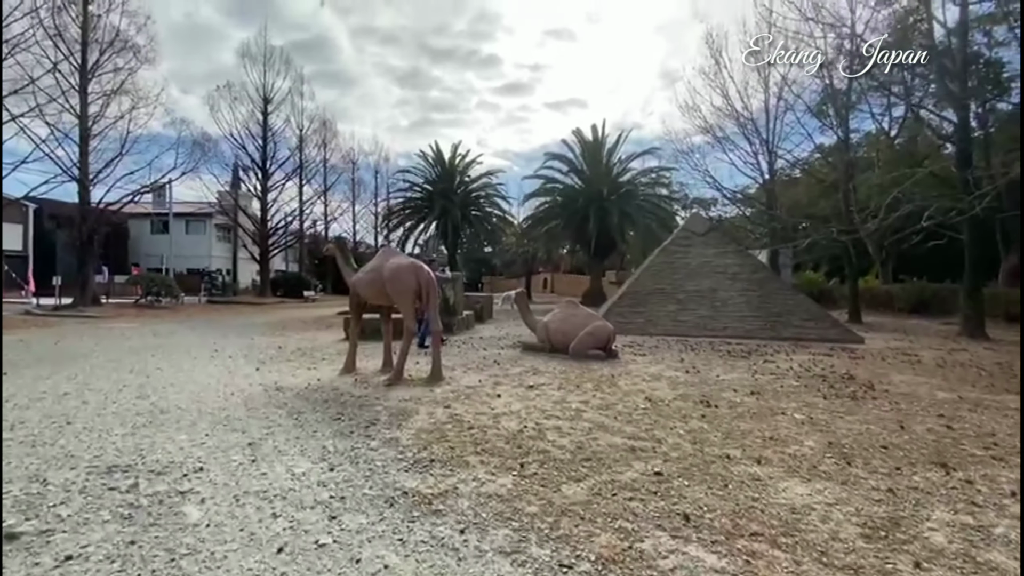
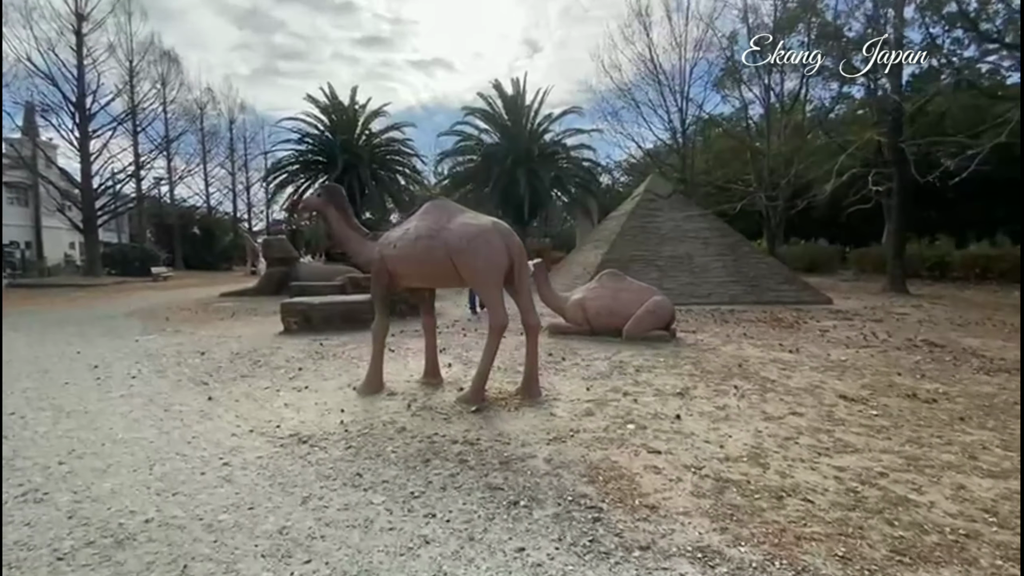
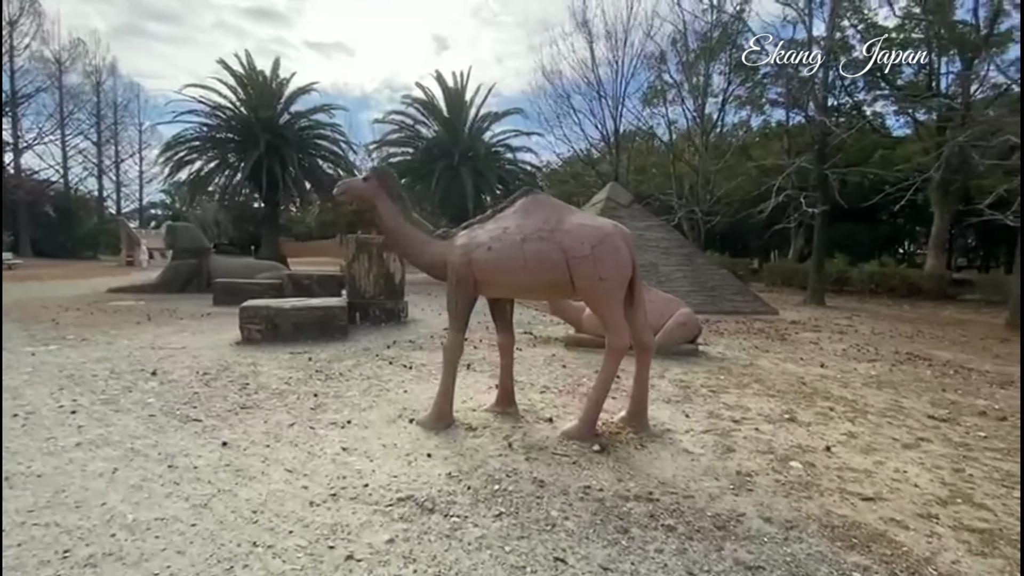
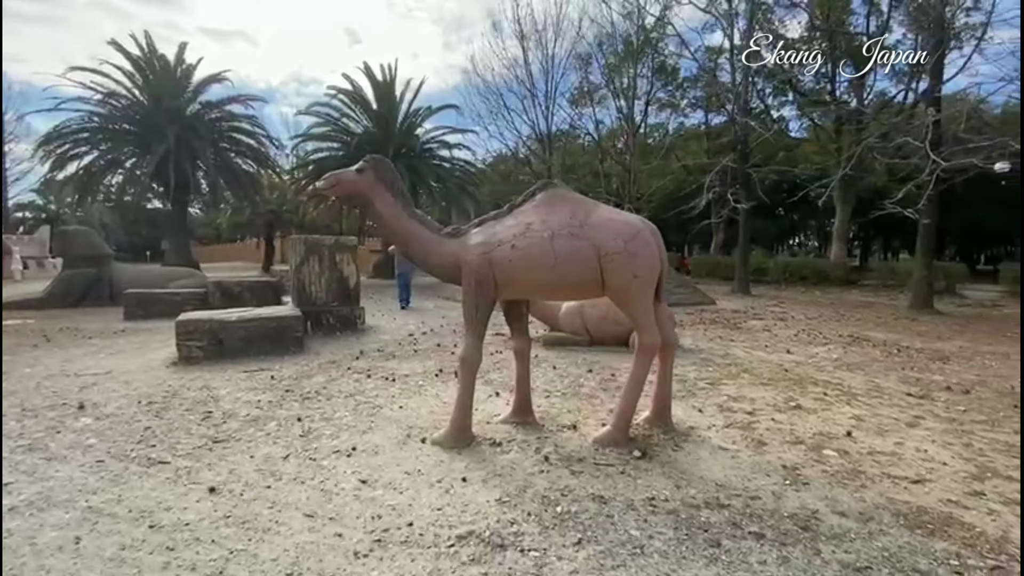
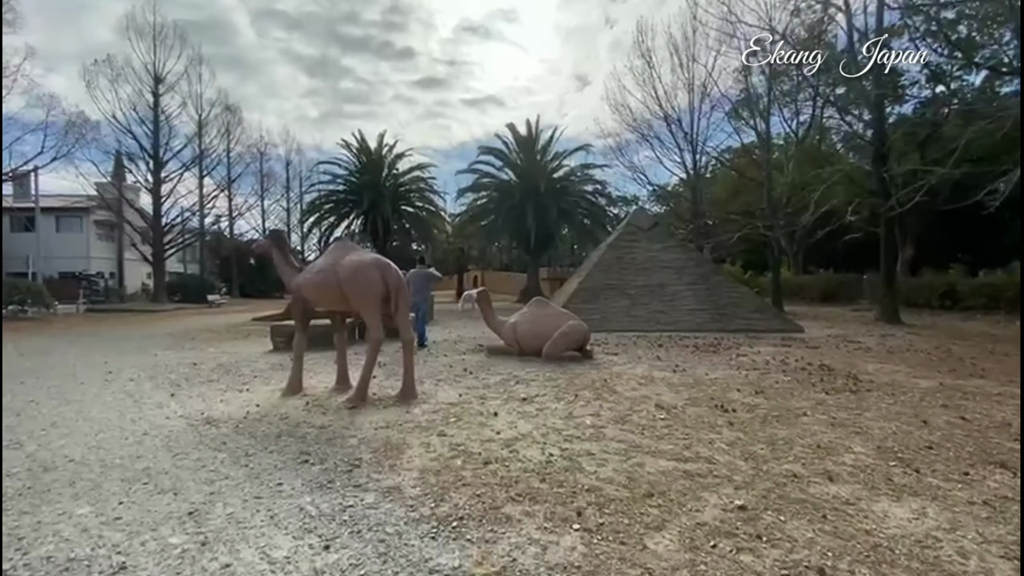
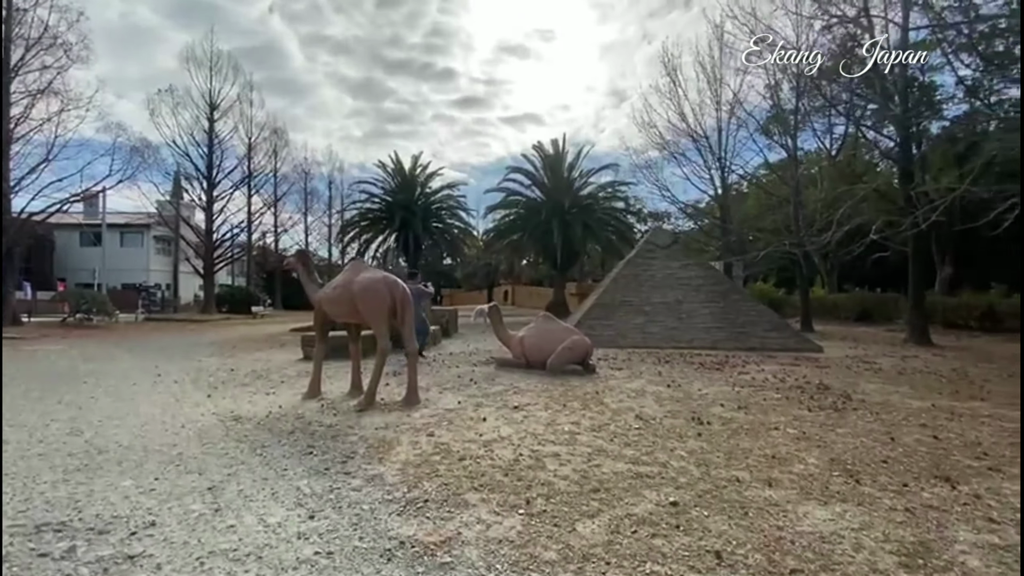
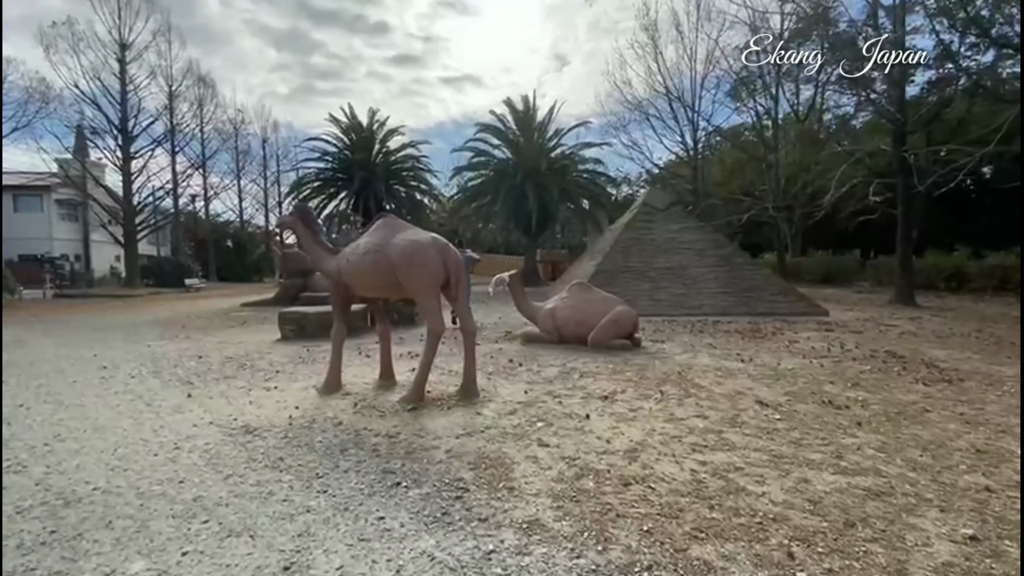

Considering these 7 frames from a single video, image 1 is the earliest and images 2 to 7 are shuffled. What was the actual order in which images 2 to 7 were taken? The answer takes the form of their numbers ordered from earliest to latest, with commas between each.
6, 5, 7, 2, 3, 4
